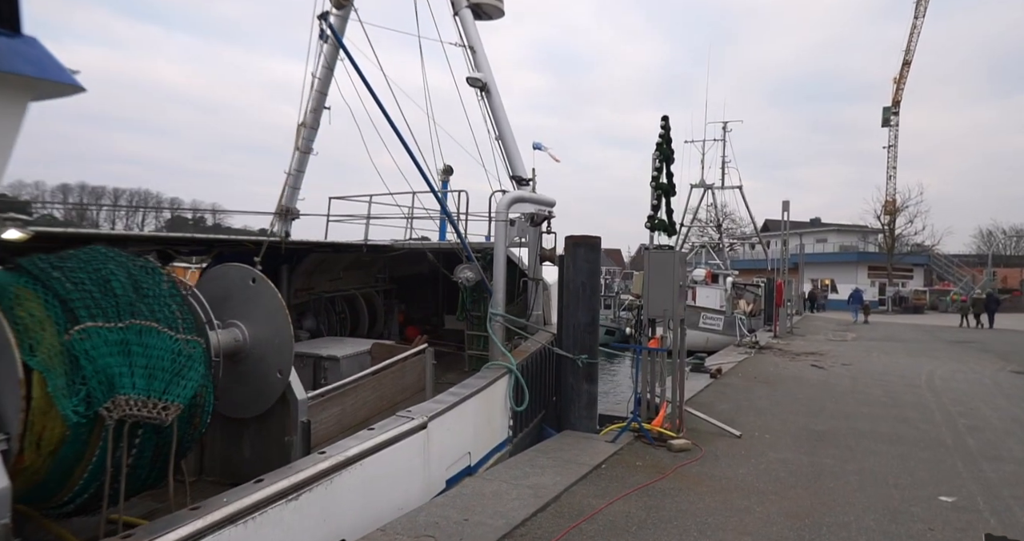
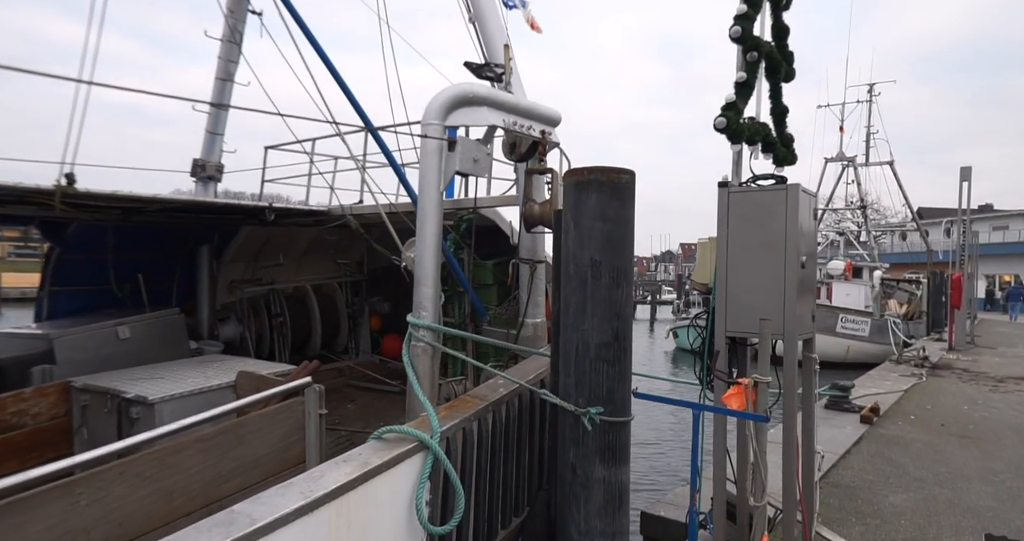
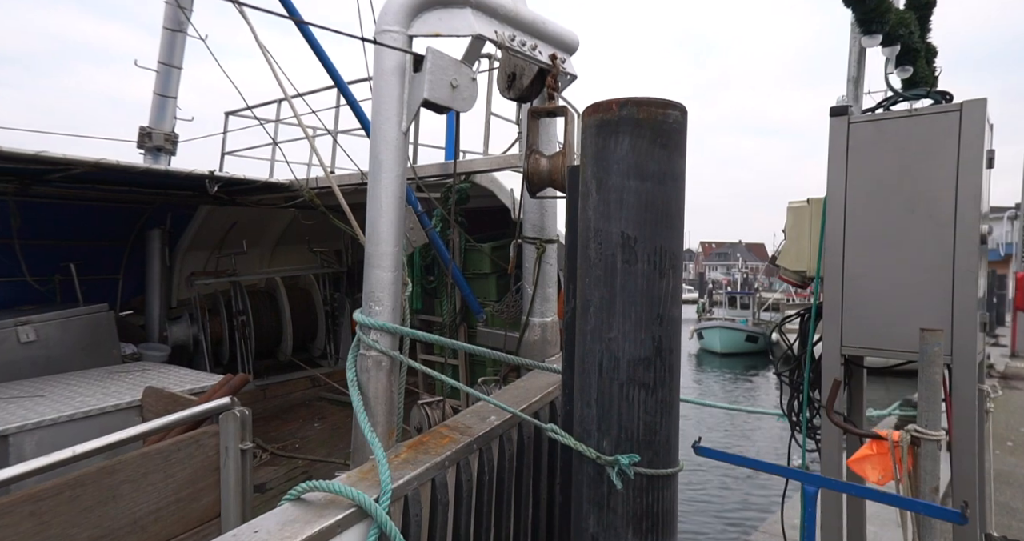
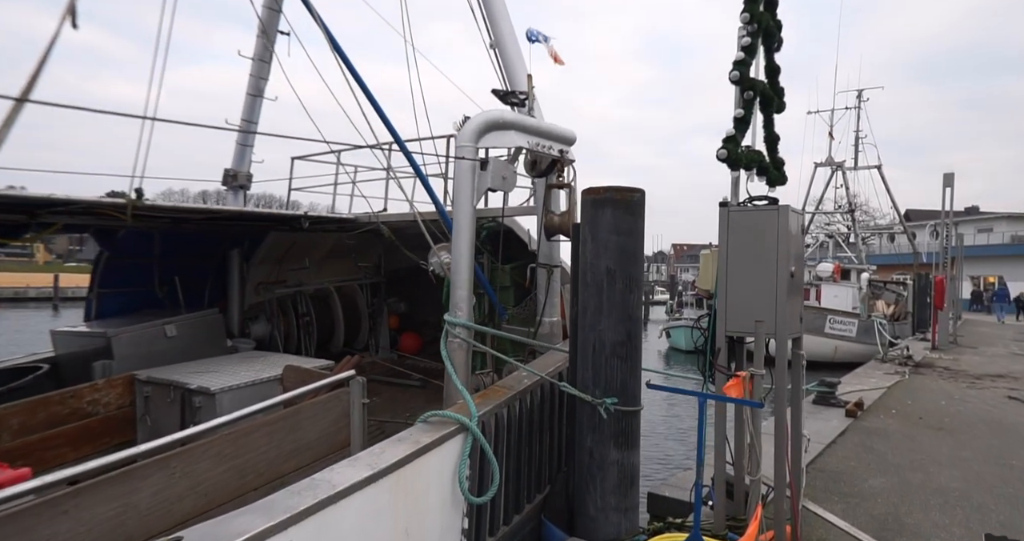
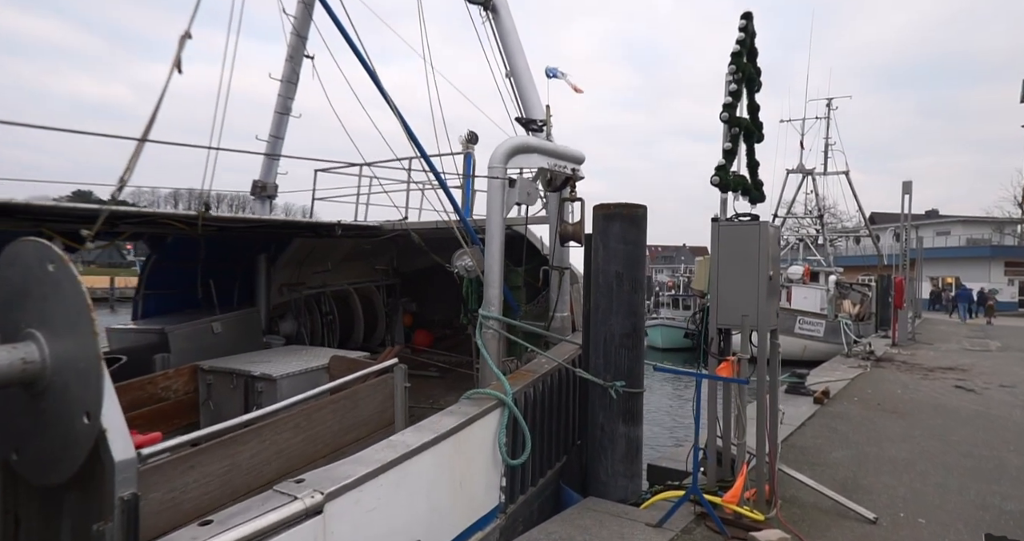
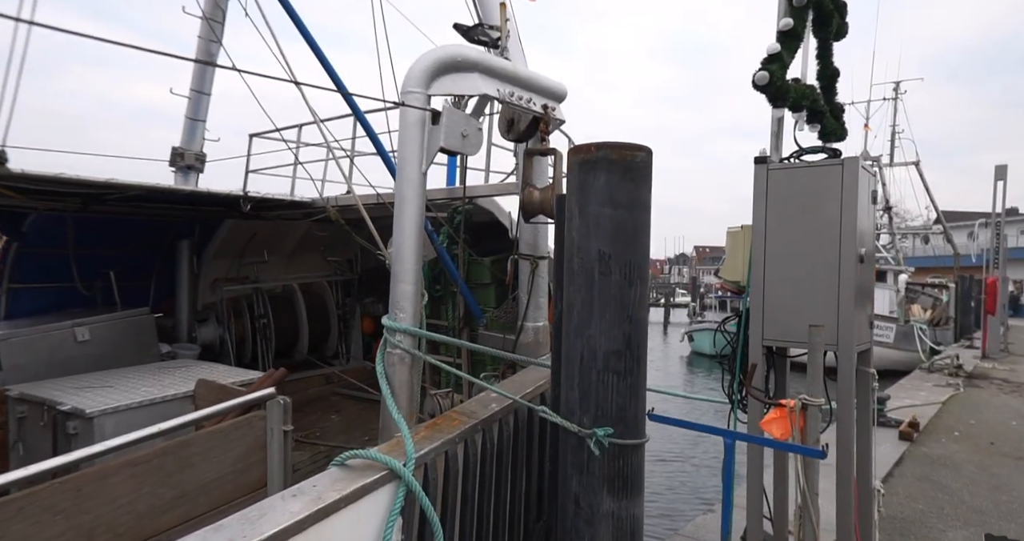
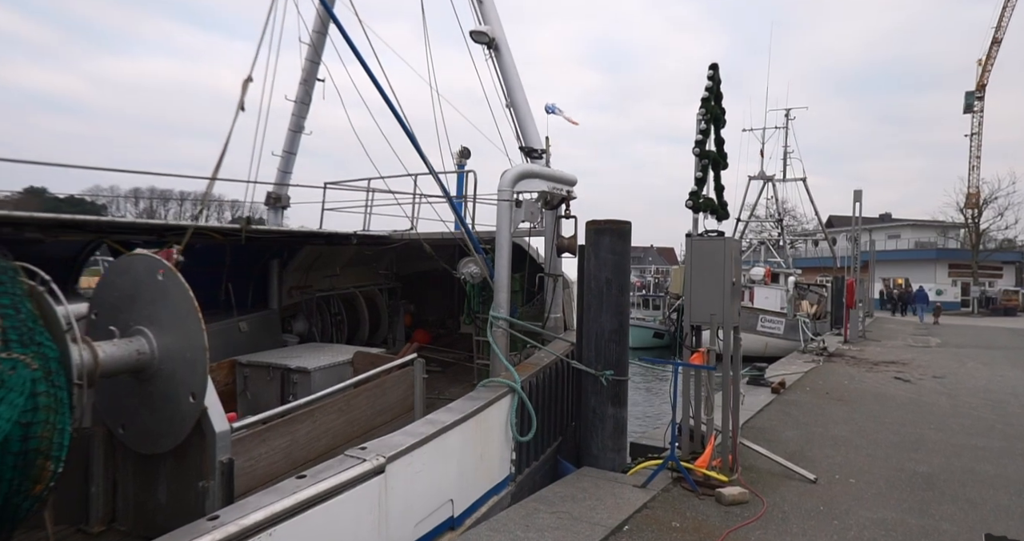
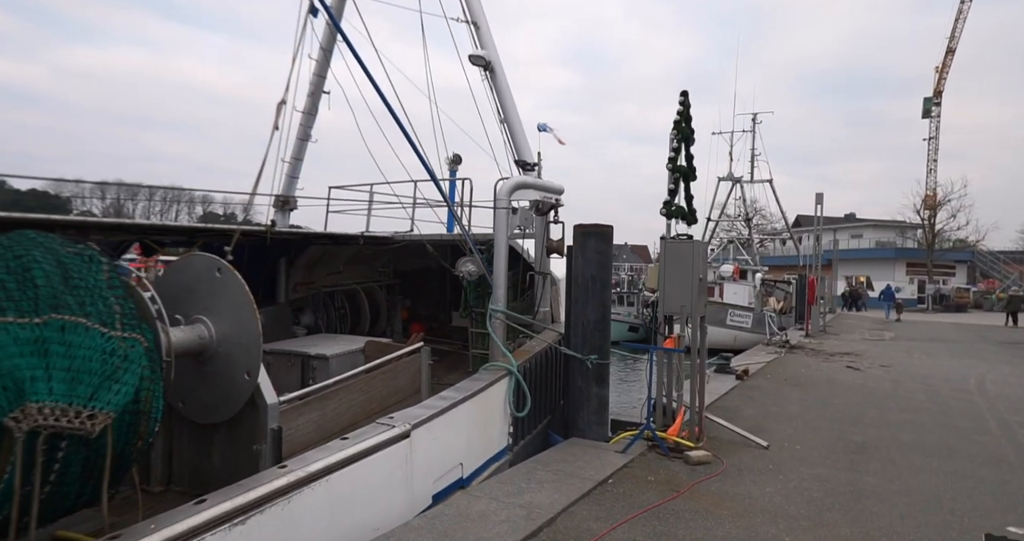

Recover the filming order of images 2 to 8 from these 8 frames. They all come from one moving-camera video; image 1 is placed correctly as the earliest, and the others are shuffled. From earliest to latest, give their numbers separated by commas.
8, 7, 5, 4, 2, 6, 3
